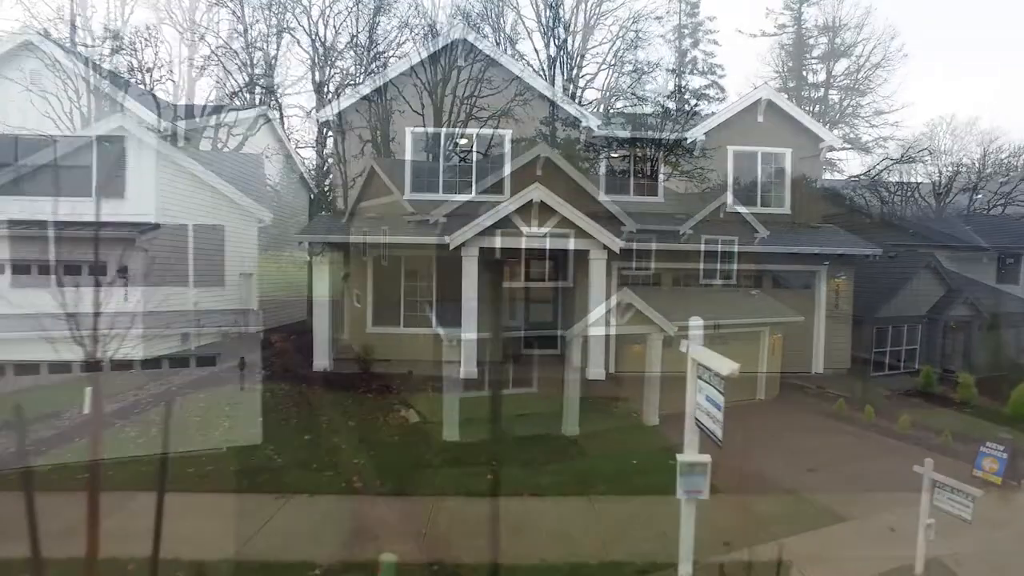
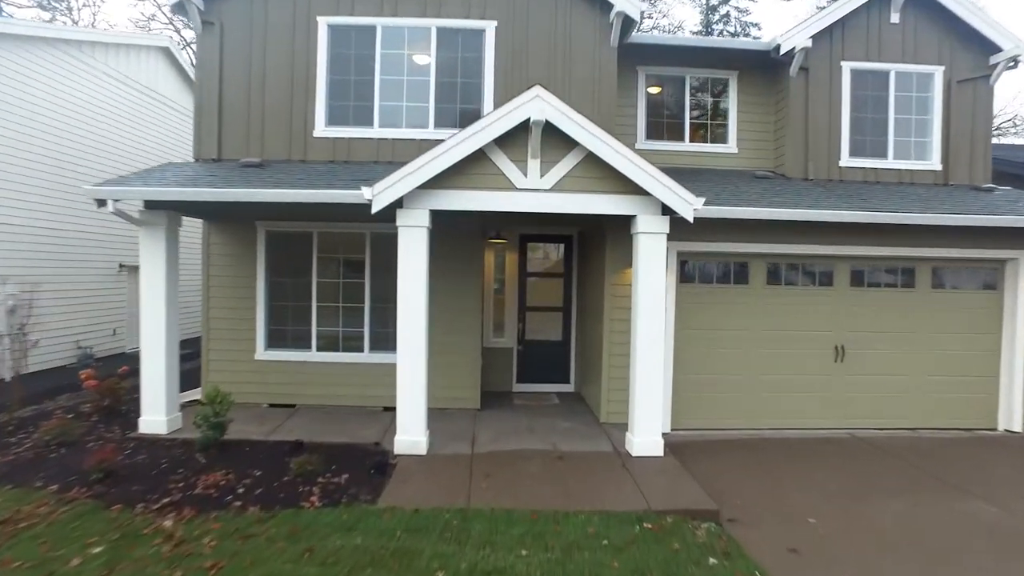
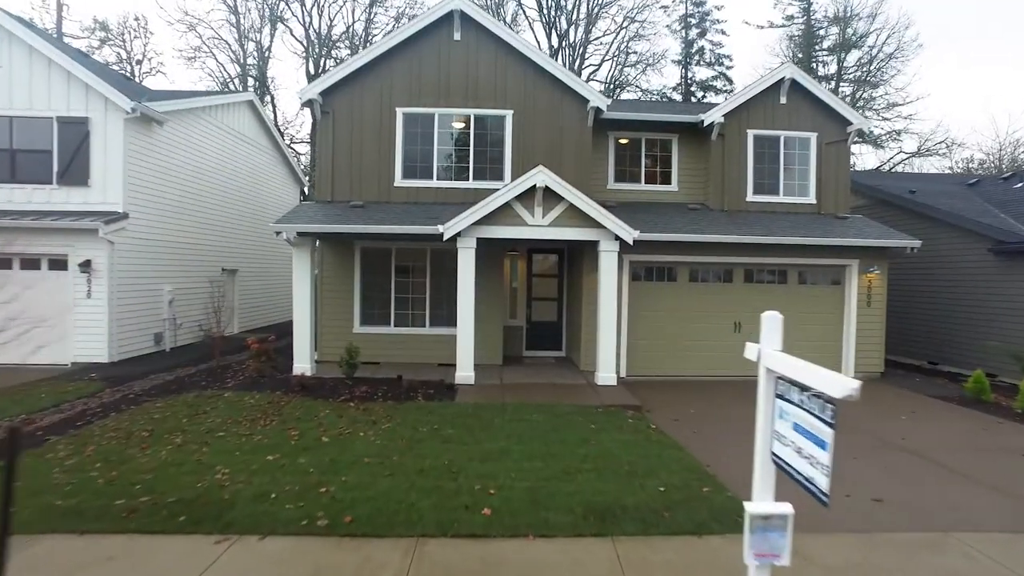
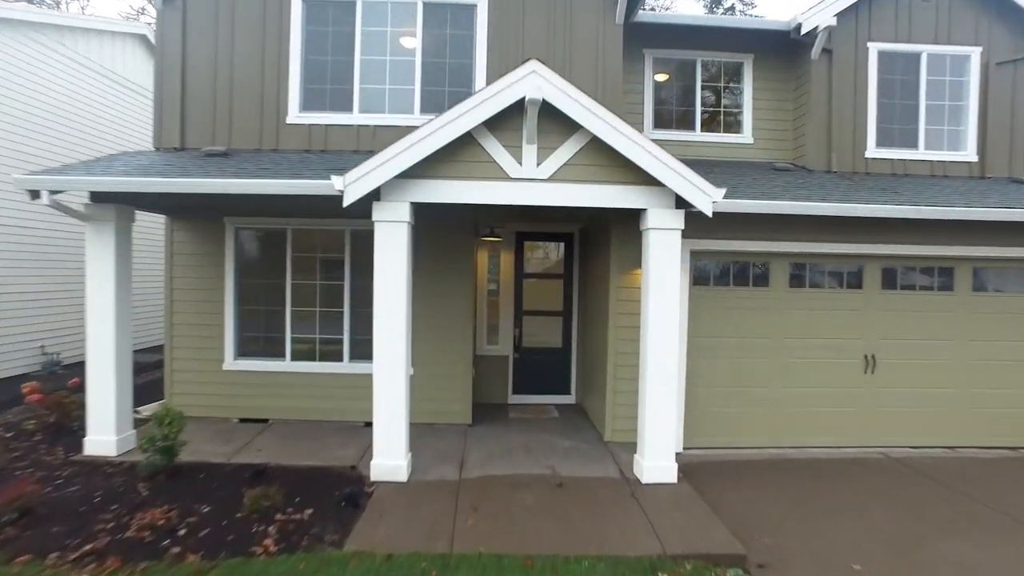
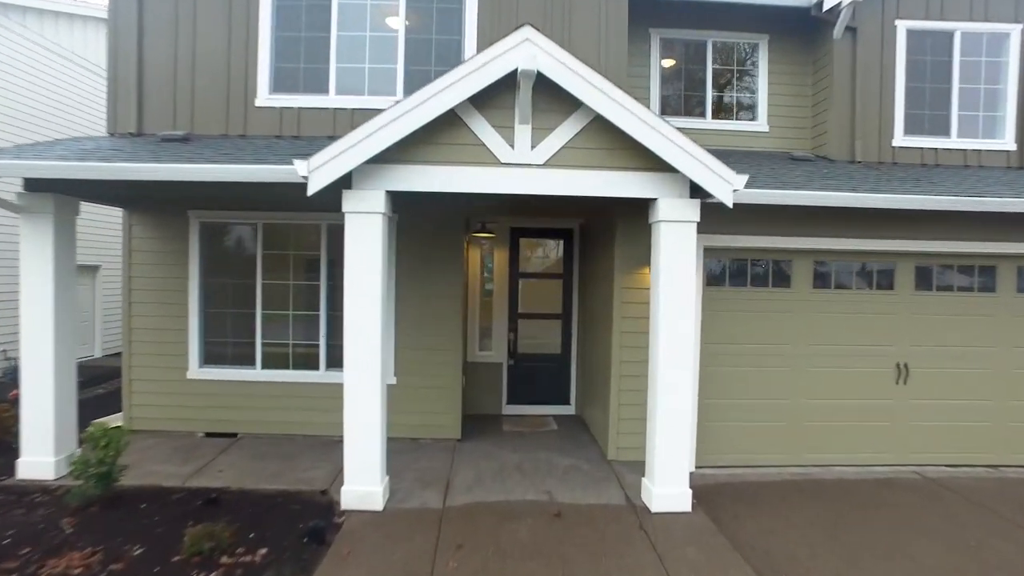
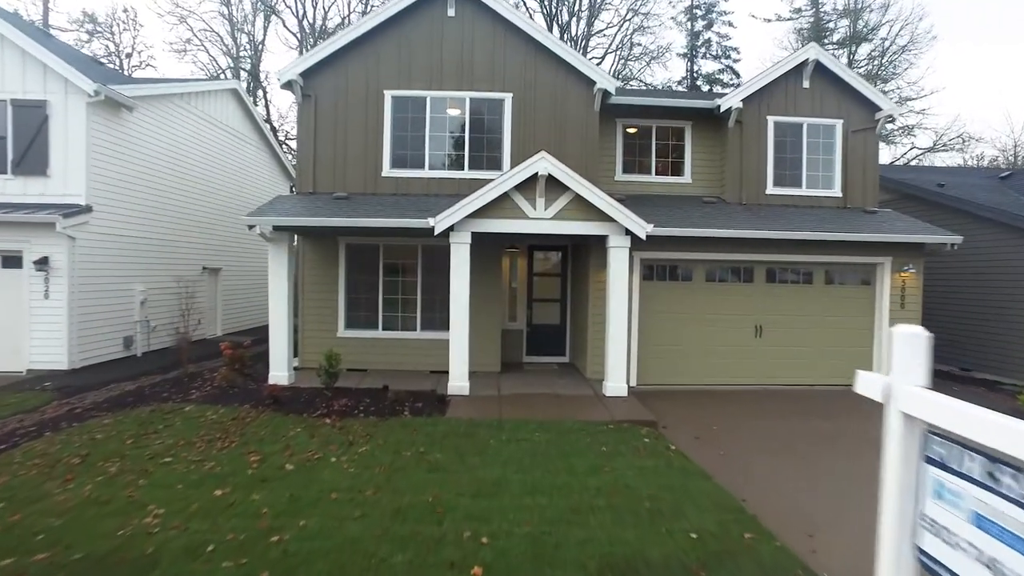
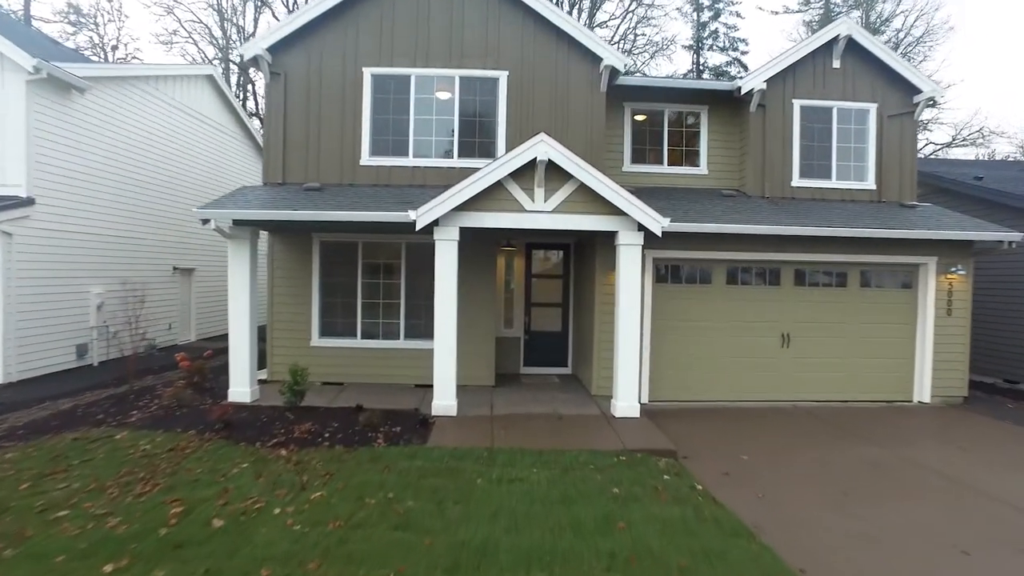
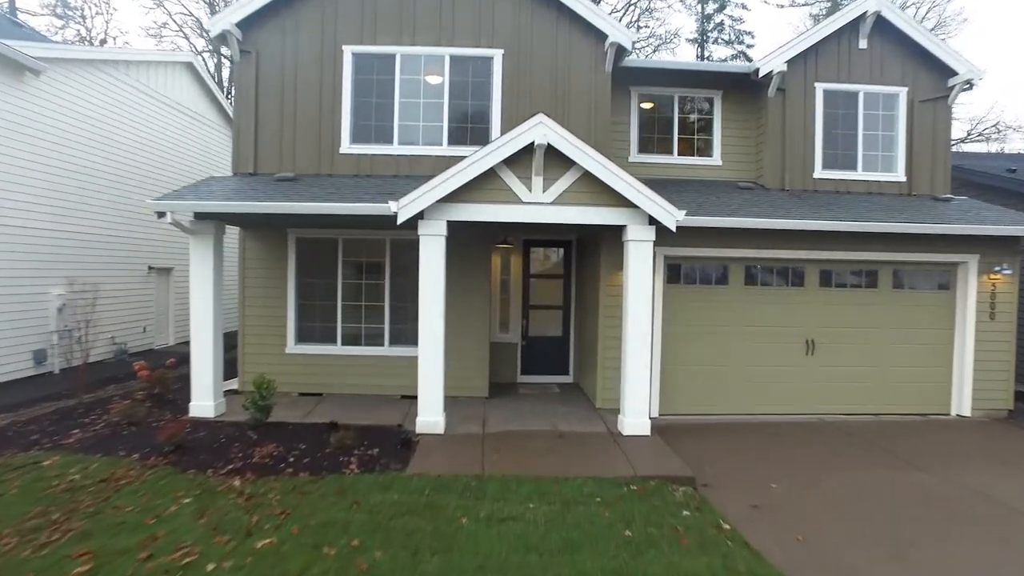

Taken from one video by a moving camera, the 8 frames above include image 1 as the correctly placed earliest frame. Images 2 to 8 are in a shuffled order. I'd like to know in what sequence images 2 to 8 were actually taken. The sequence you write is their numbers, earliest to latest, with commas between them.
3, 6, 7, 8, 2, 4, 5
